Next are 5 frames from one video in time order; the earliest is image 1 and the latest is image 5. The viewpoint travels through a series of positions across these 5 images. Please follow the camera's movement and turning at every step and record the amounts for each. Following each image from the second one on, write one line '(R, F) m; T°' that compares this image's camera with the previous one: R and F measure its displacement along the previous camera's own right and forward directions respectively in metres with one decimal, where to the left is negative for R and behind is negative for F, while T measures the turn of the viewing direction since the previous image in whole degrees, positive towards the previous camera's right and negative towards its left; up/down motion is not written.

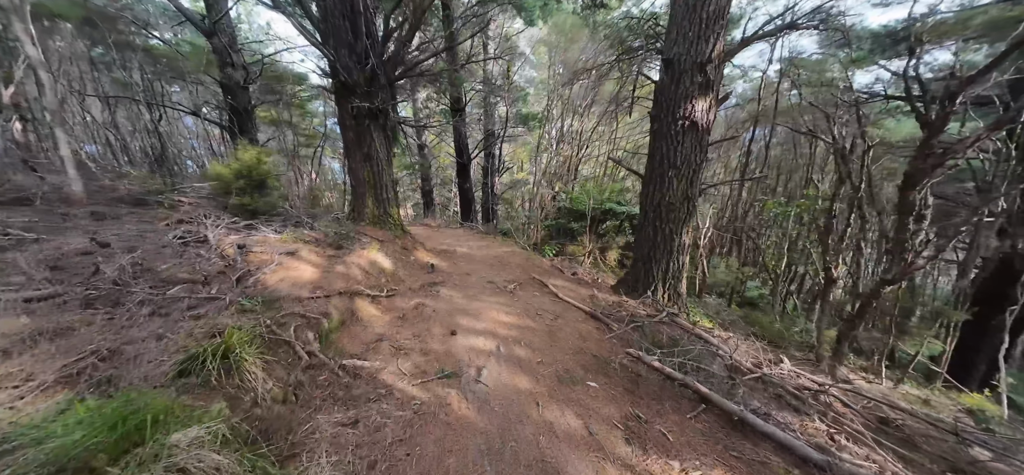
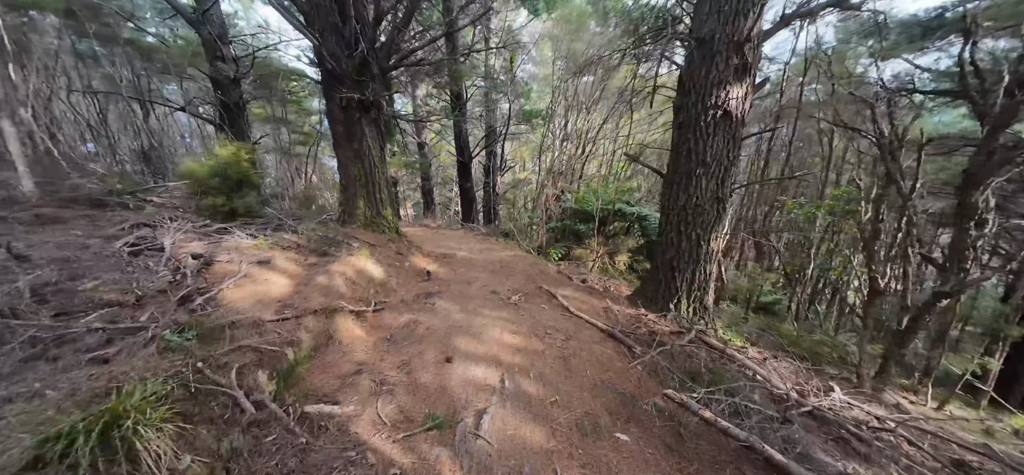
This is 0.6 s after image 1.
(0.0, +0.5) m; 0°
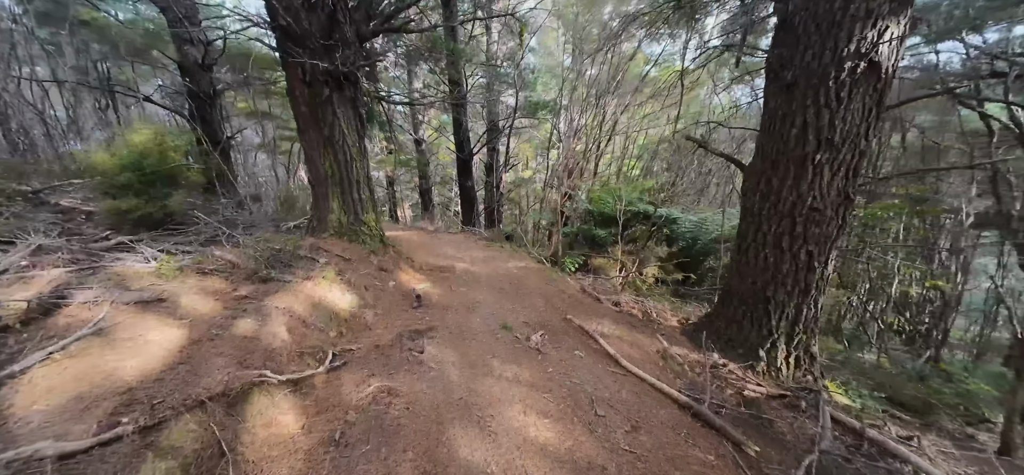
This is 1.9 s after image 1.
(-0.2, +1.1) m; 0°
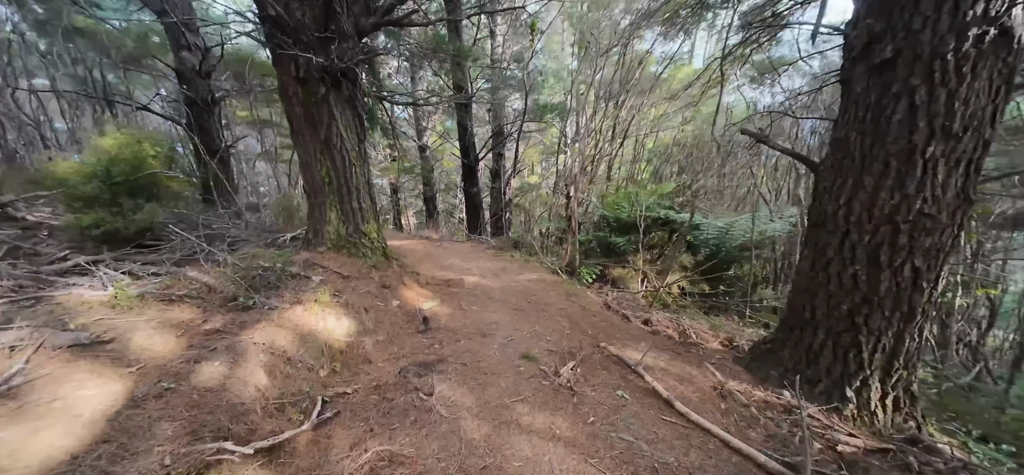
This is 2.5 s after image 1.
(-0.2, +0.4) m; -1°
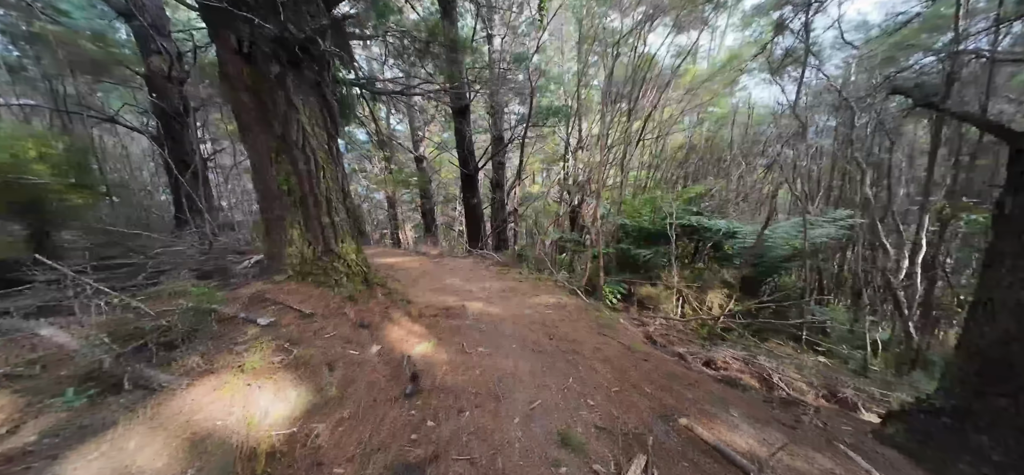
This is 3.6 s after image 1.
(-0.1, +0.9) m; 0°
